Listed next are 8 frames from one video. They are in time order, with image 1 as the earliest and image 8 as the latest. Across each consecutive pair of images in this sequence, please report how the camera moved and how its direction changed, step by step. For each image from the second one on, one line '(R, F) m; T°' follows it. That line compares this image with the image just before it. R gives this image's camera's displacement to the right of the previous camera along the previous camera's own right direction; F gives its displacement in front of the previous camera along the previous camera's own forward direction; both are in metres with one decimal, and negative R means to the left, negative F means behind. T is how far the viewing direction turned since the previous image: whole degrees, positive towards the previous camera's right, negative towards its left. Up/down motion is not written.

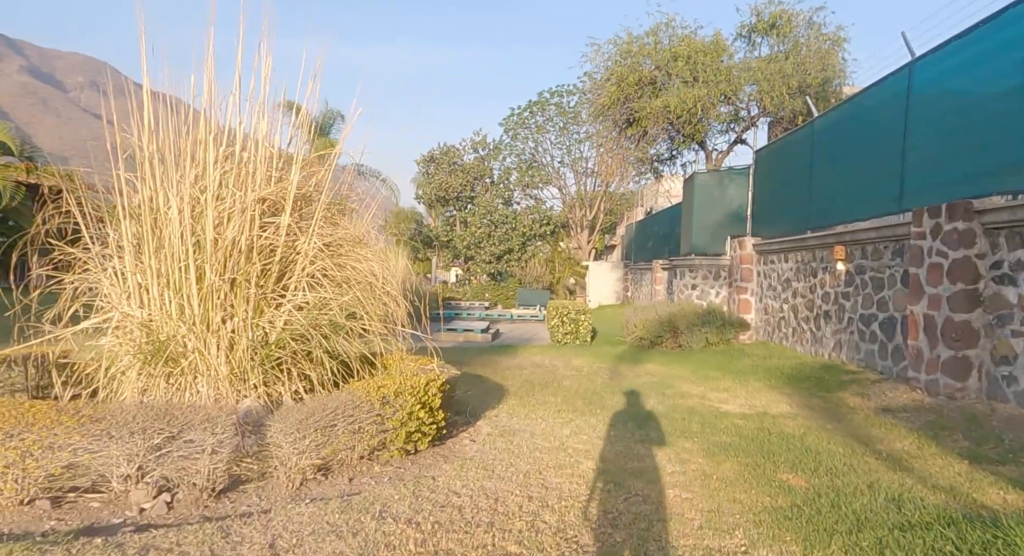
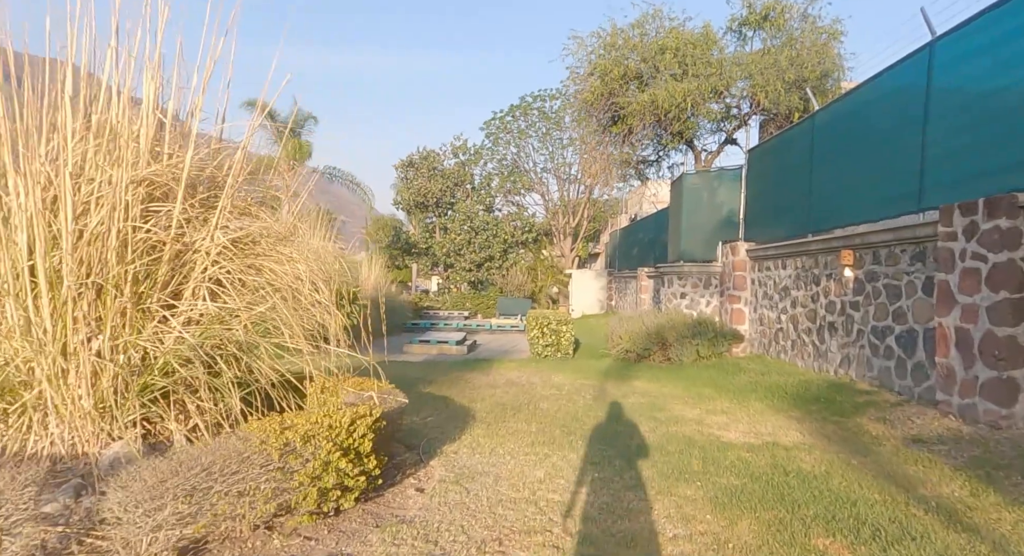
(+0.1, +0.8) m; +1°
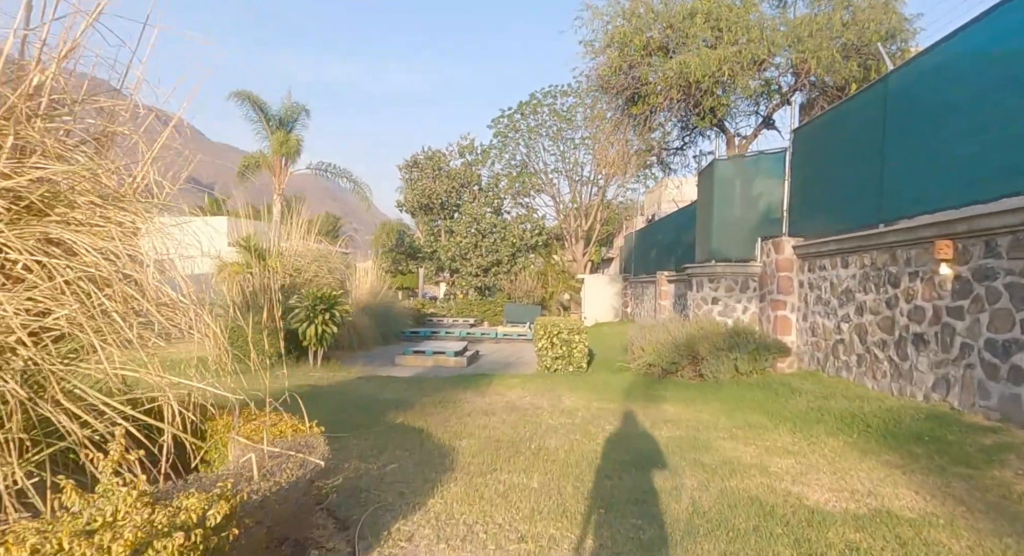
(+0.1, +1.3) m; -1°
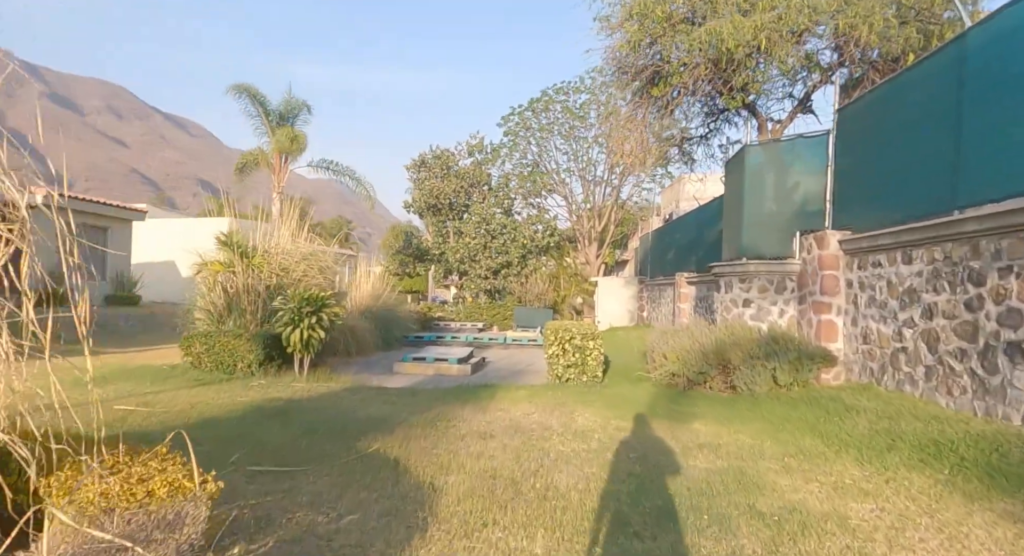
(+0.1, +0.9) m; -1°
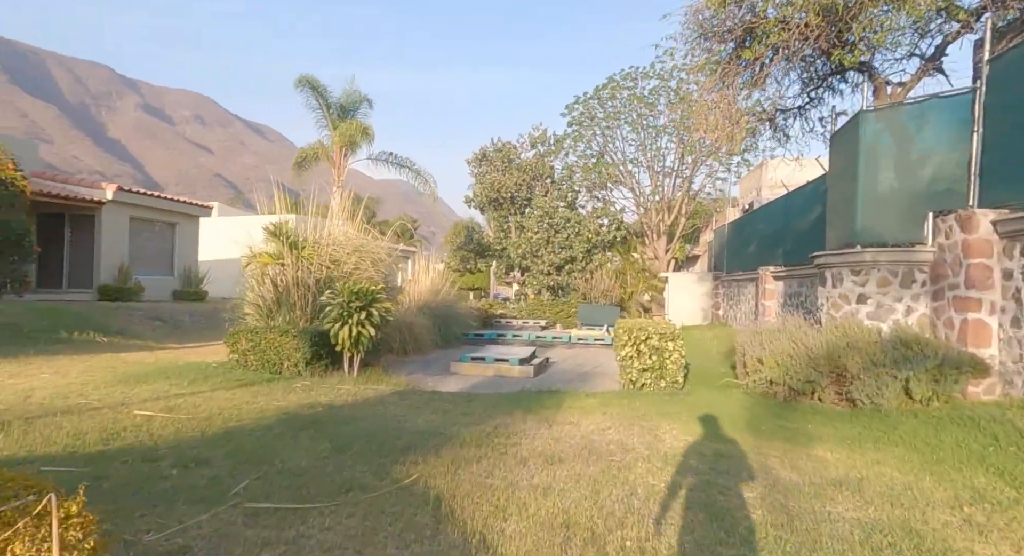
(-0.1, +0.9) m; -6°
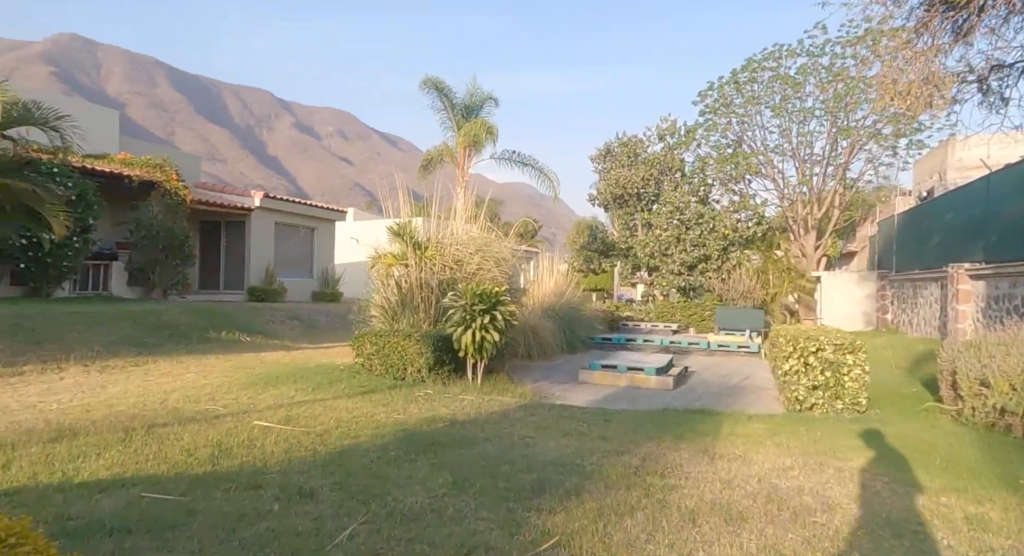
(-0.2, +0.7) m; -11°
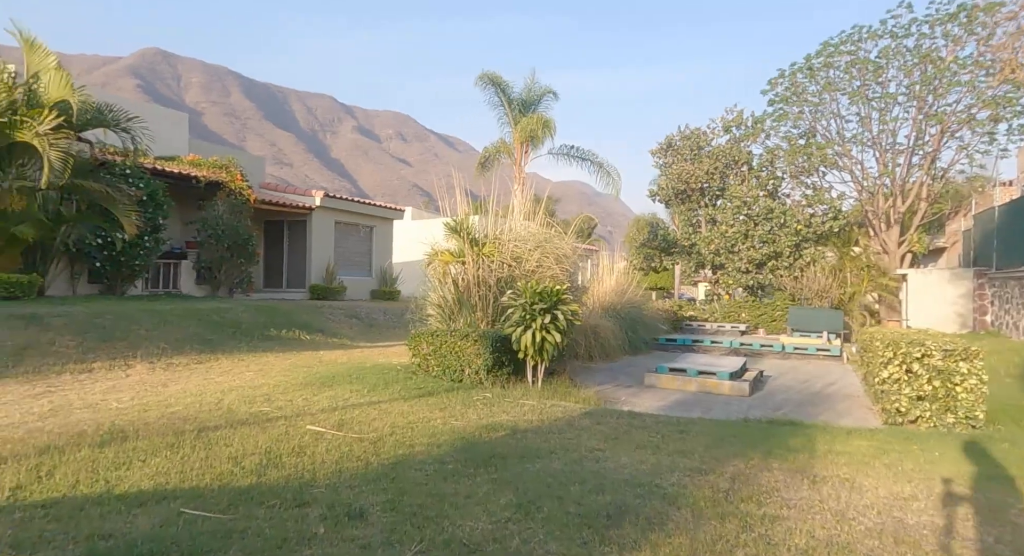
(-0.1, +0.4) m; -5°
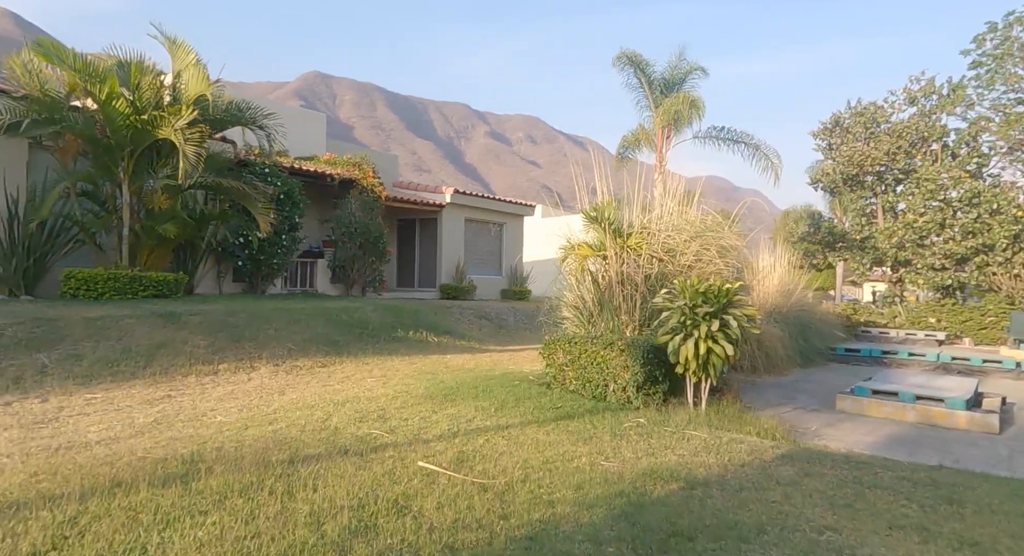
(-0.3, +1.2) m; -12°
